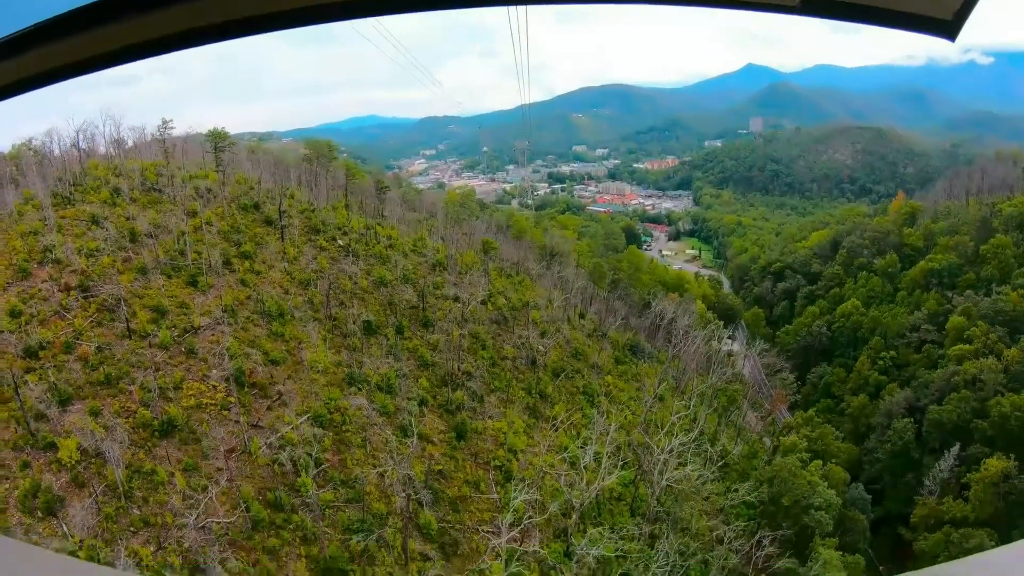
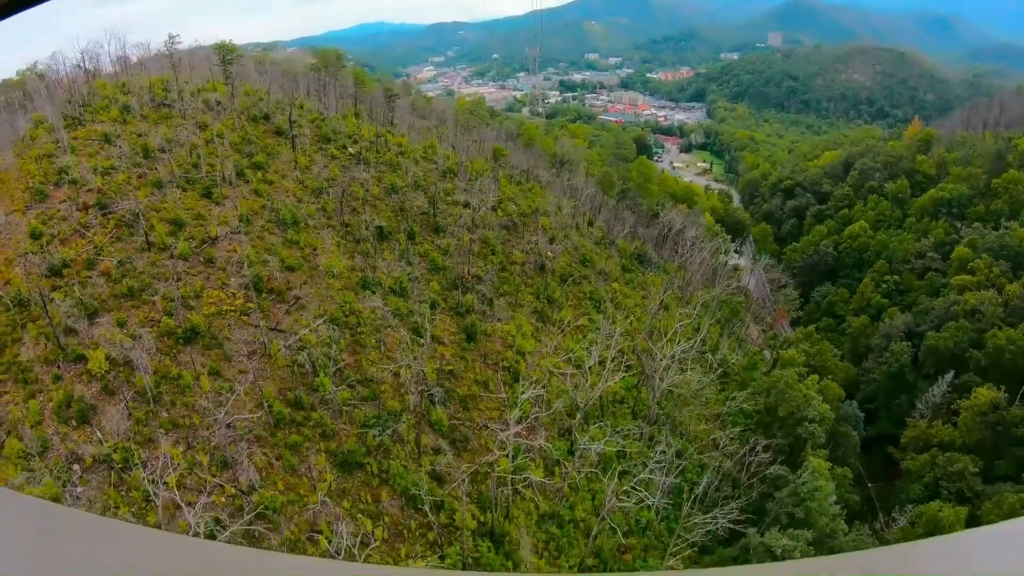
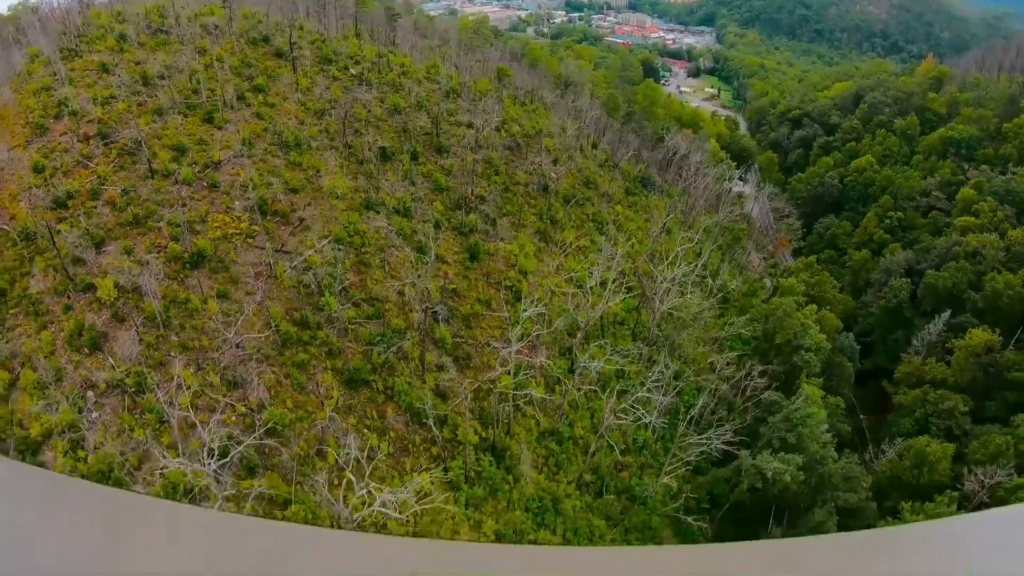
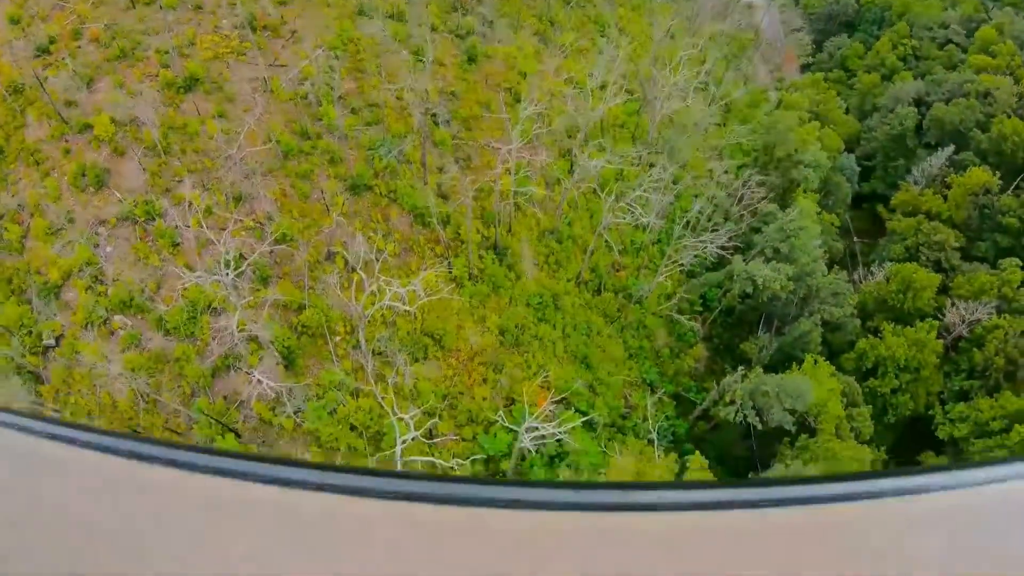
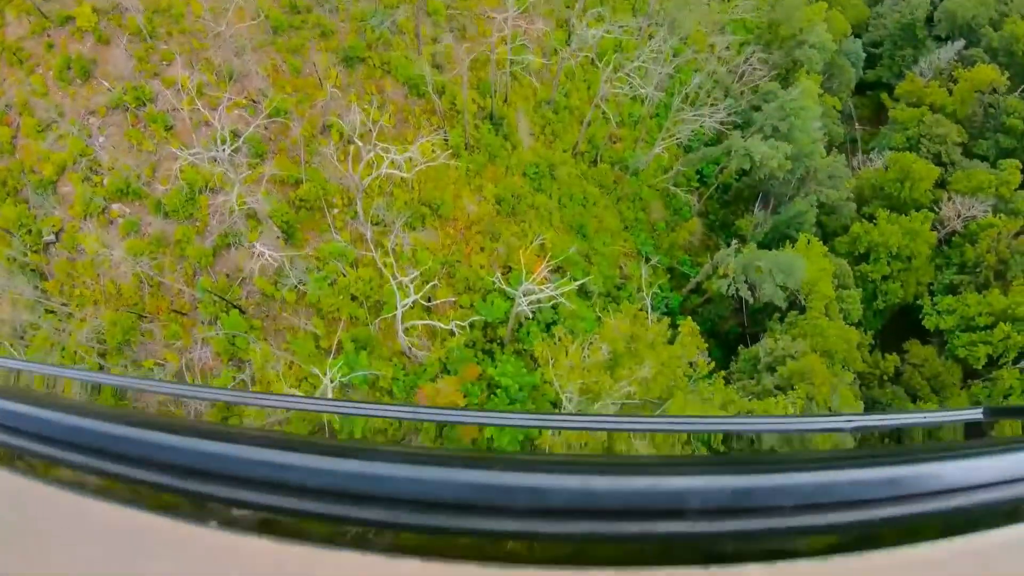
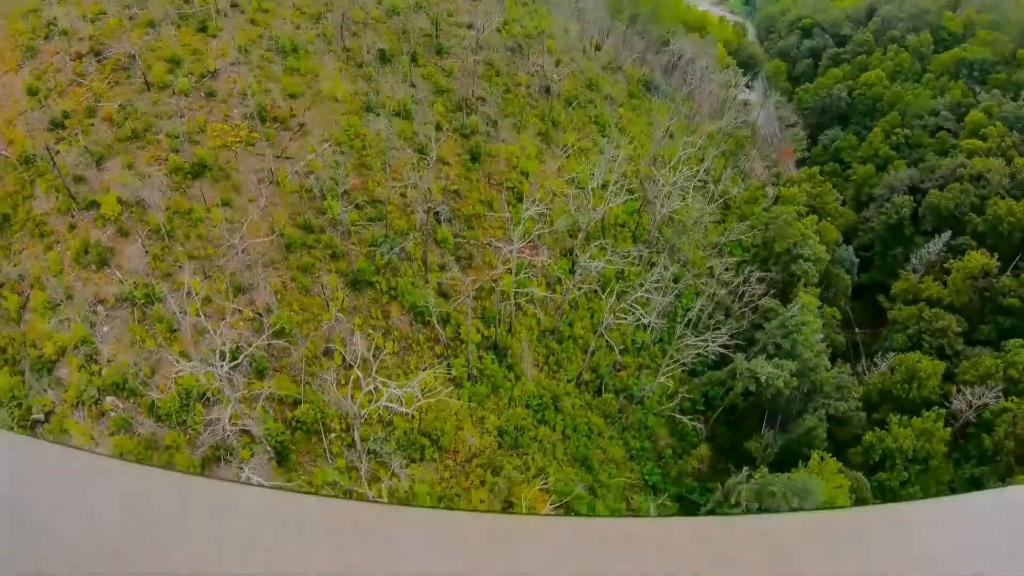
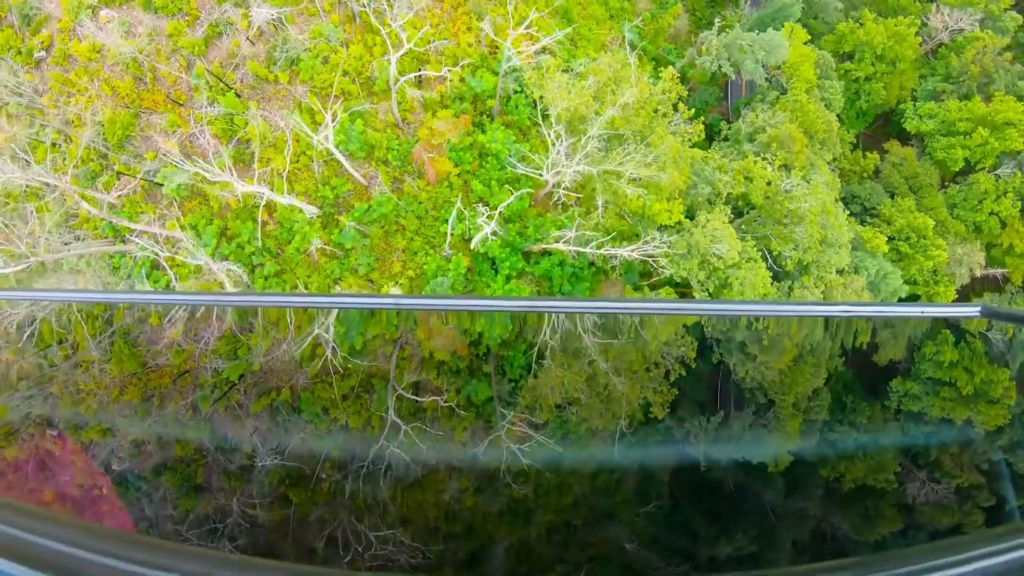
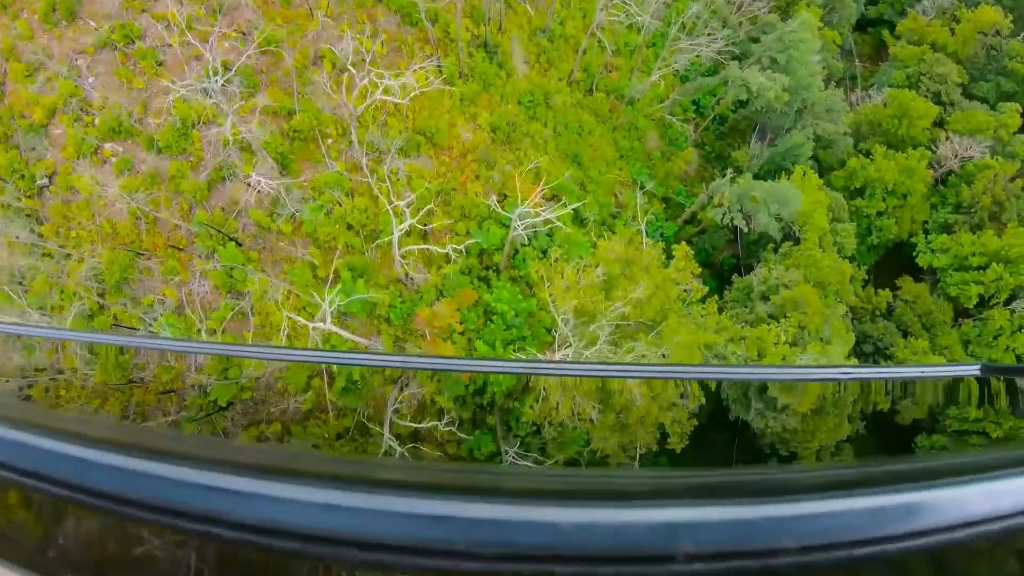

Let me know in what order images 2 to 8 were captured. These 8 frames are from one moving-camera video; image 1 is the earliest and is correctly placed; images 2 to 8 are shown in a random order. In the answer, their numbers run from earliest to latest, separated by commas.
2, 3, 6, 4, 5, 8, 7
